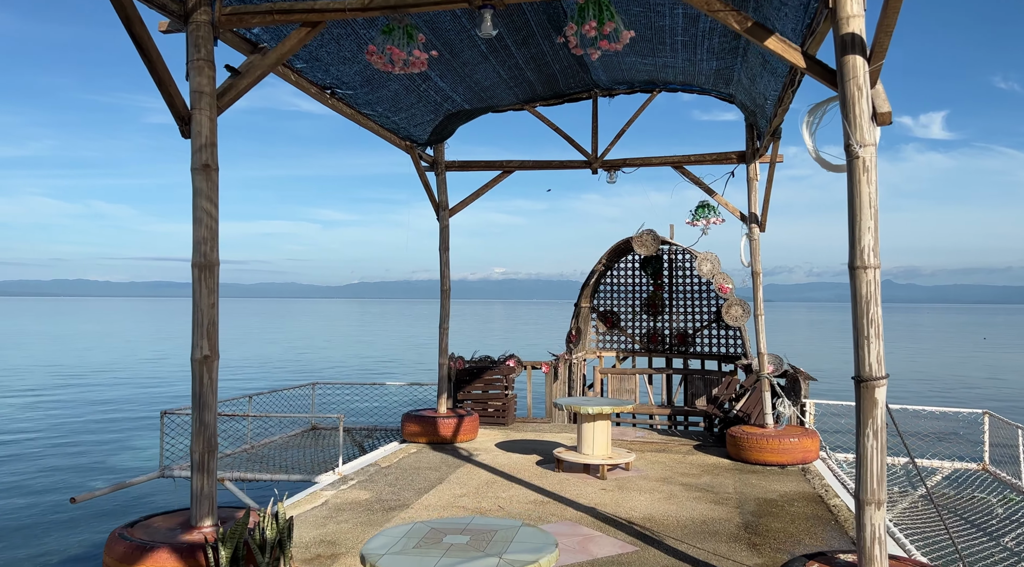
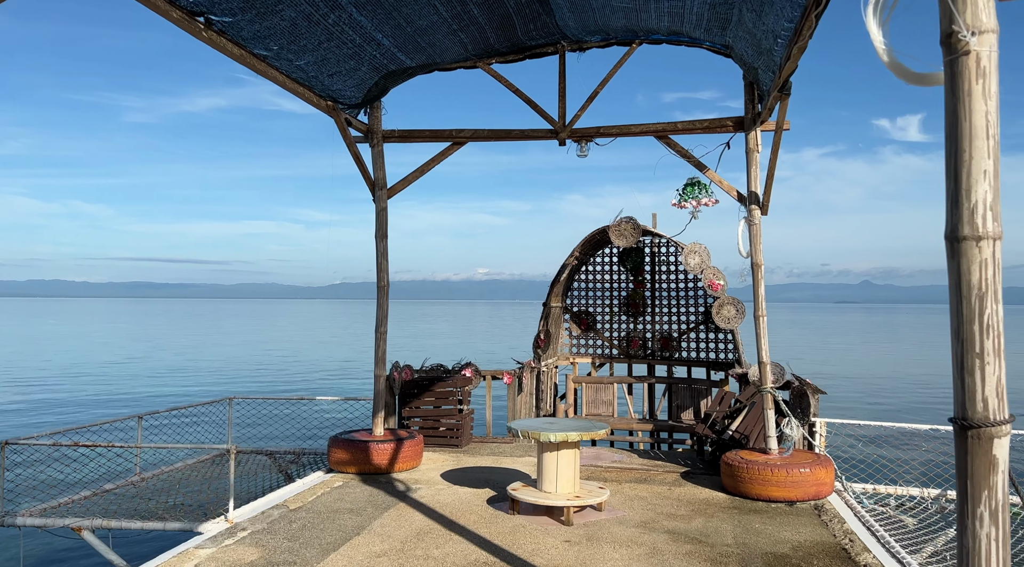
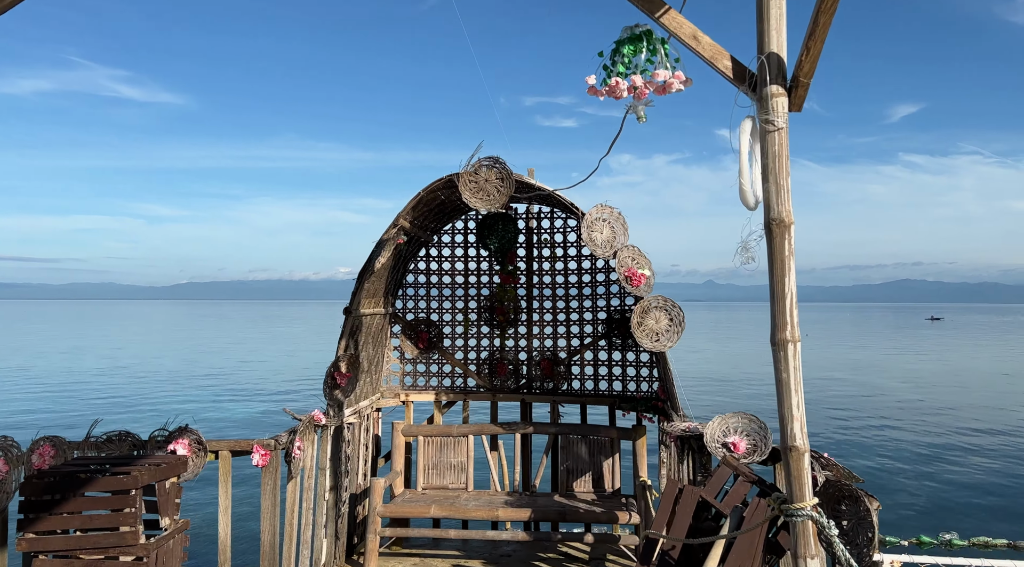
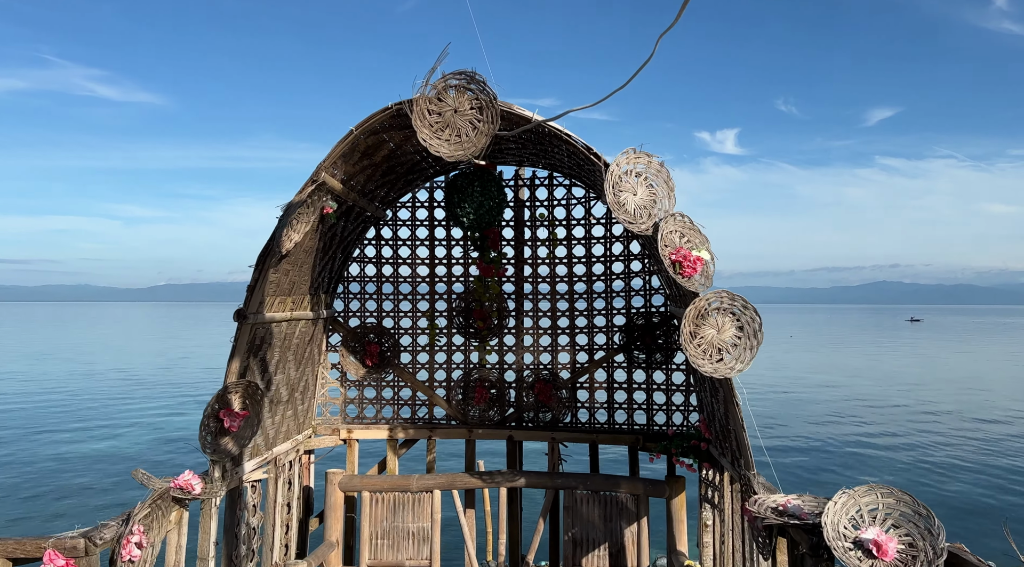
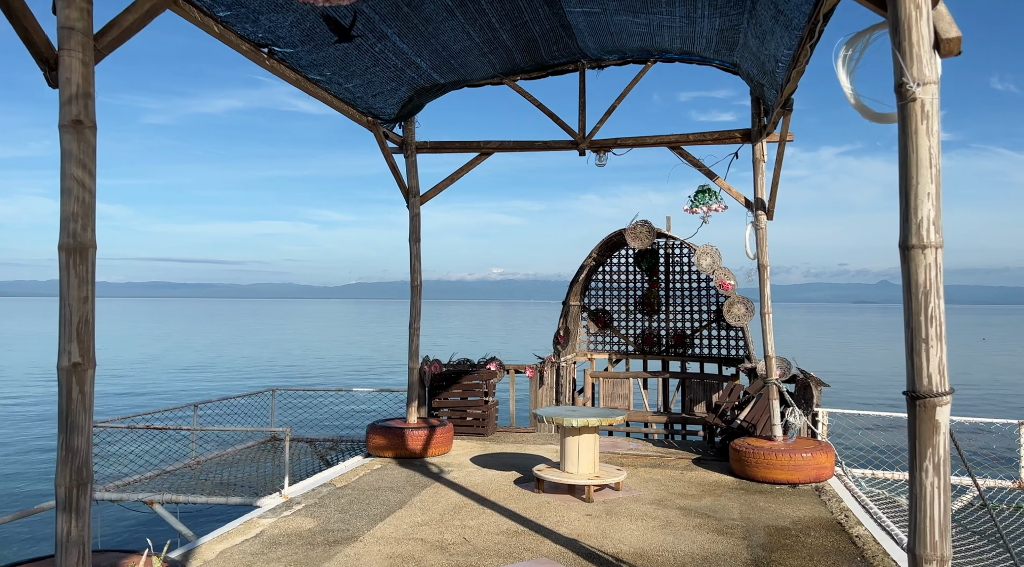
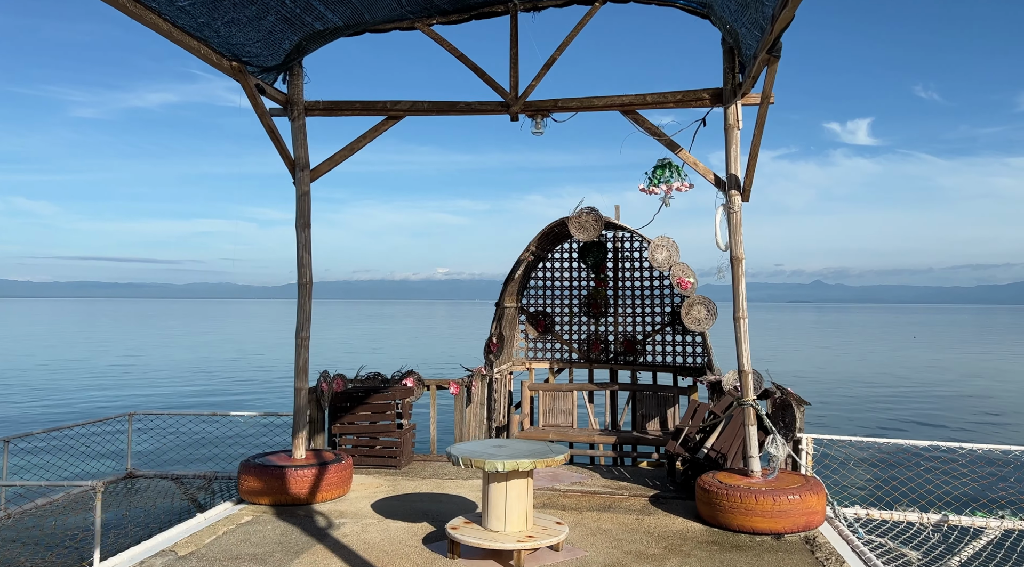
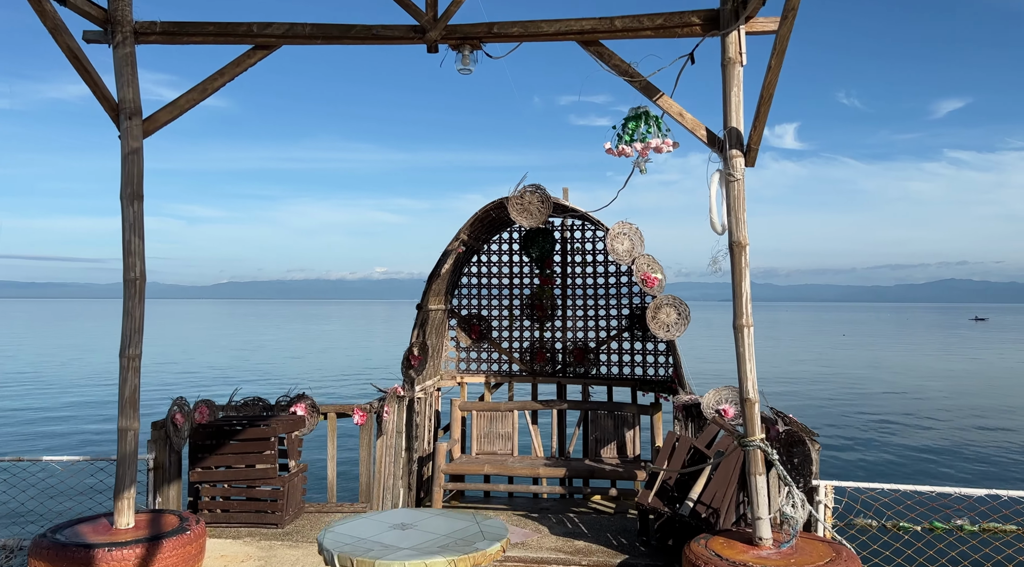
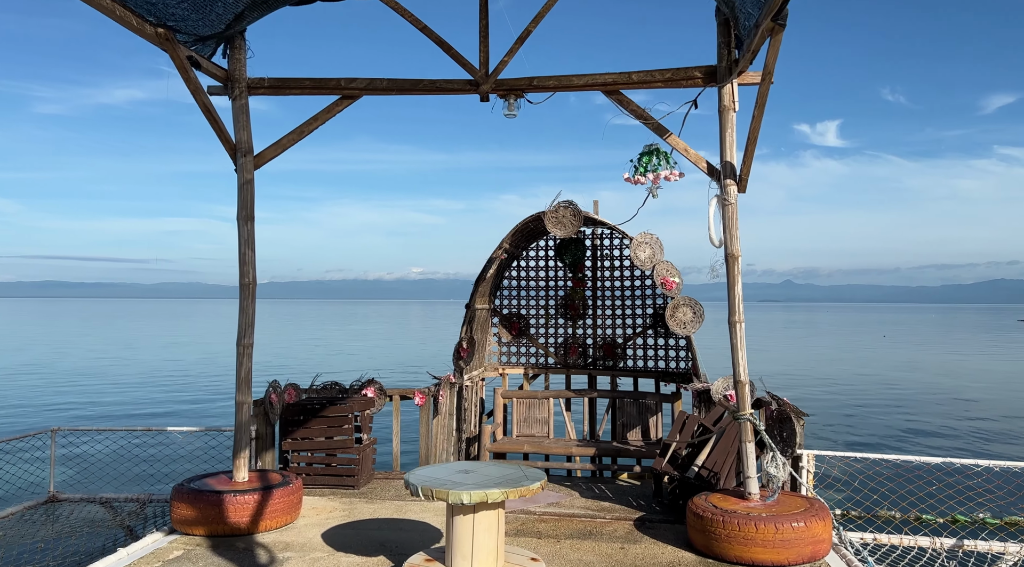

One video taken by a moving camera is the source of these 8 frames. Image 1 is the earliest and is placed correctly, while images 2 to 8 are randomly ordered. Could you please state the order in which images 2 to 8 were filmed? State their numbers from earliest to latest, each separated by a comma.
5, 2, 6, 8, 7, 3, 4
